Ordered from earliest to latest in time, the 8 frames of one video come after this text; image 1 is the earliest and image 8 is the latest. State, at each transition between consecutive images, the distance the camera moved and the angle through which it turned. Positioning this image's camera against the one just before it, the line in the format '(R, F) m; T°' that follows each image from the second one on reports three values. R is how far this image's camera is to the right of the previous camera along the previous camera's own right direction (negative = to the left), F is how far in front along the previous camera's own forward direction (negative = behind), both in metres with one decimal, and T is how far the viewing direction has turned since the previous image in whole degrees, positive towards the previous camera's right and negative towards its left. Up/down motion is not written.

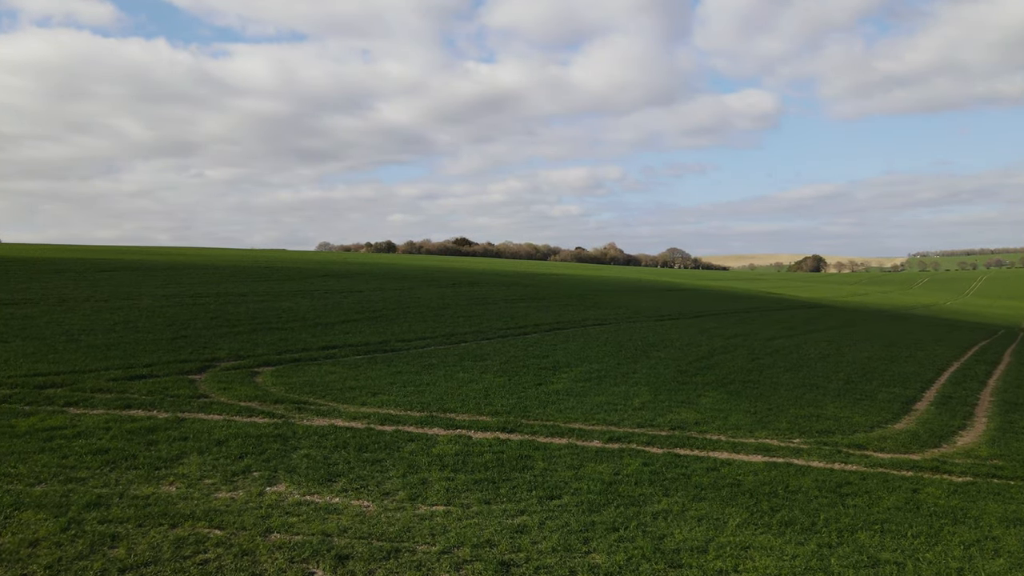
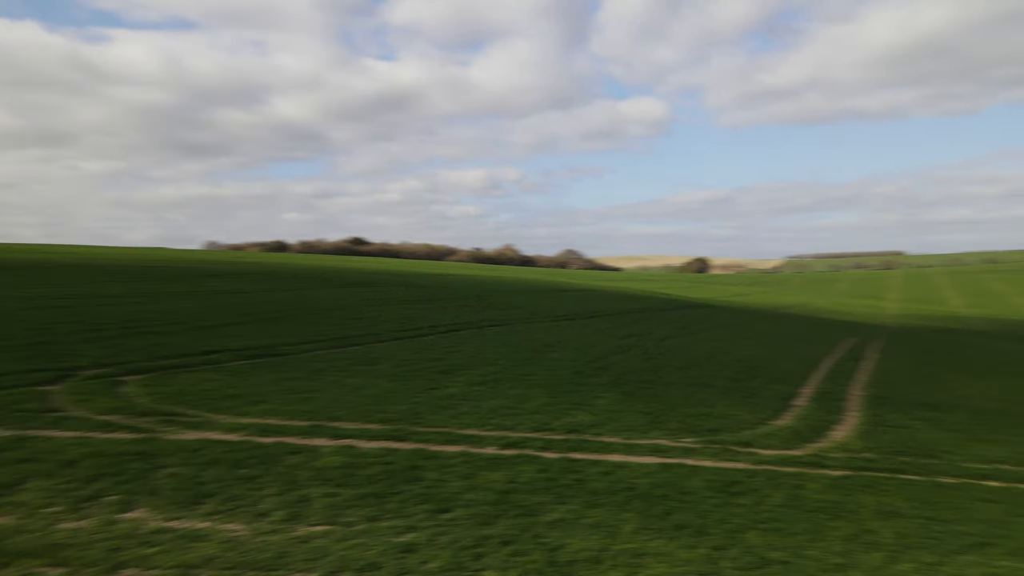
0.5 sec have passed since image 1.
(+0.1, +0.4) m; +8°
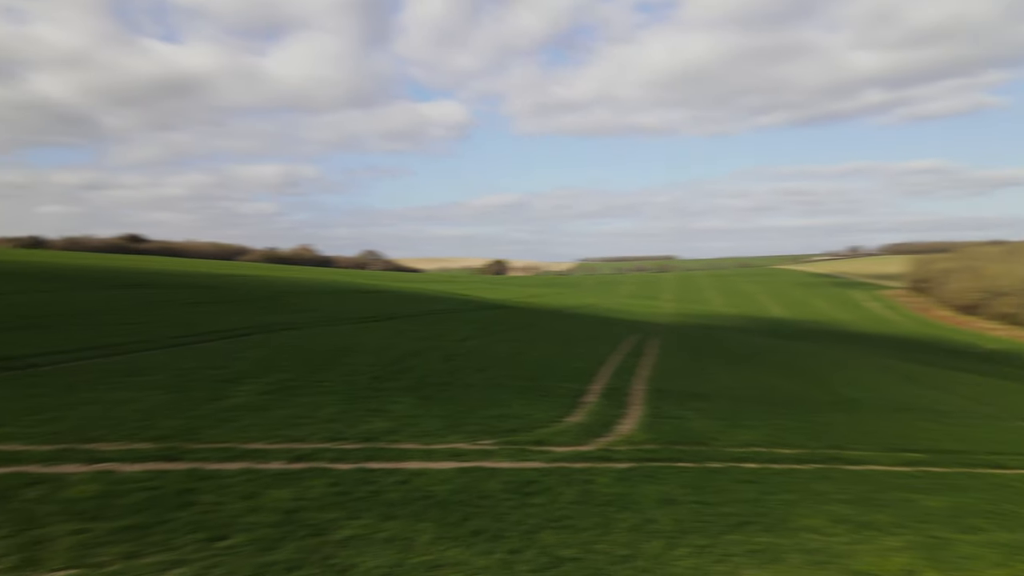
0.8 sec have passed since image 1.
(+0.1, +0.3) m; +15°
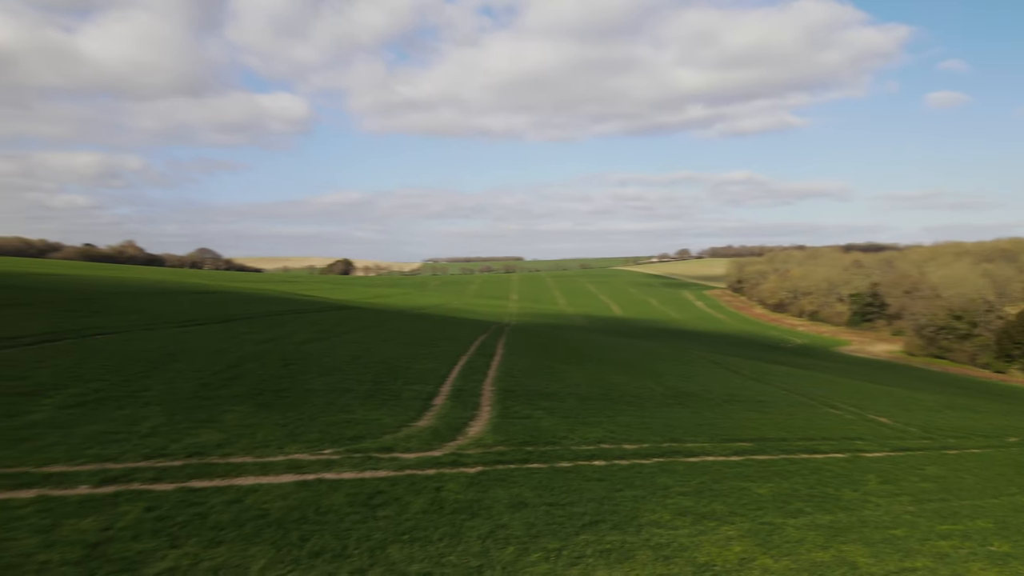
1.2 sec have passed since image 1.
(0.0, +0.5) m; +12°
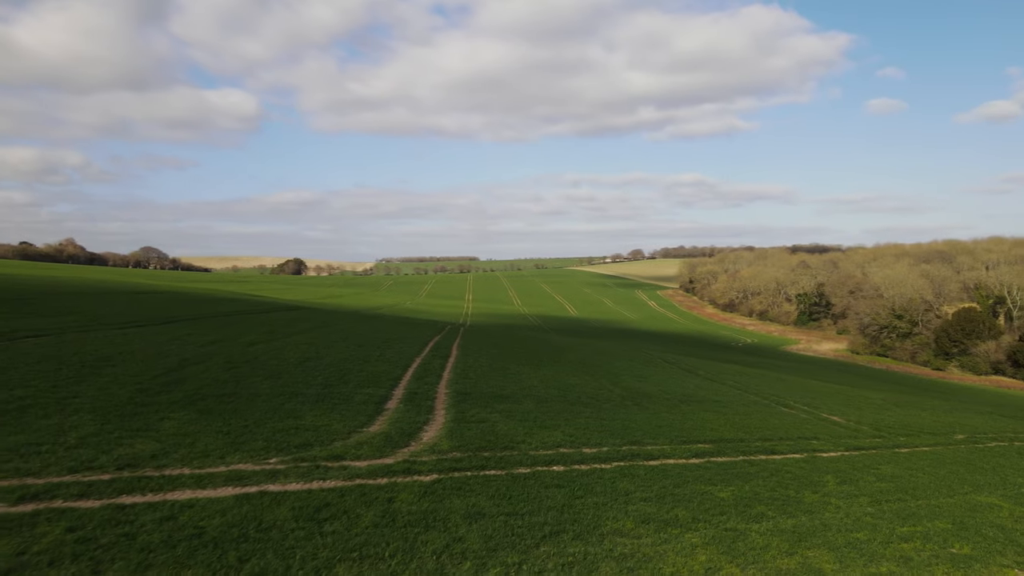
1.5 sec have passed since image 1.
(0.0, +0.5) m; +4°
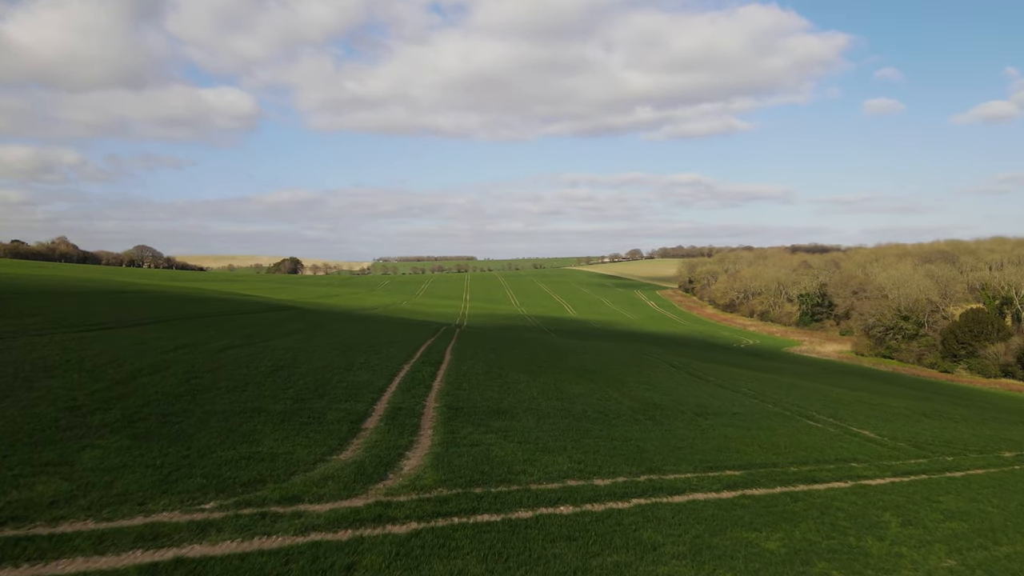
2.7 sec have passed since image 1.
(0.0, +2.5) m; 0°
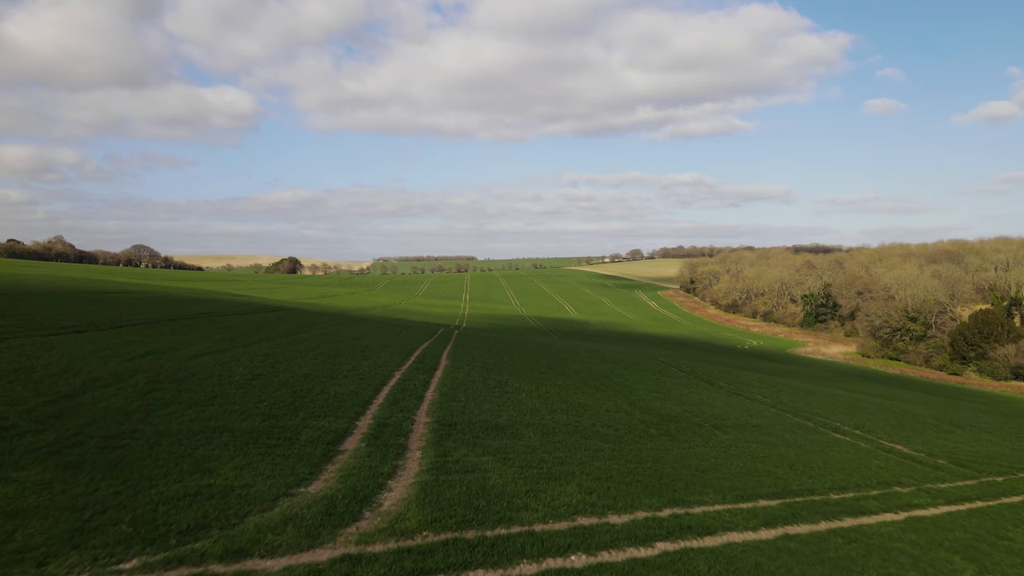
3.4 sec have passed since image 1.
(0.0, +2.0) m; 0°
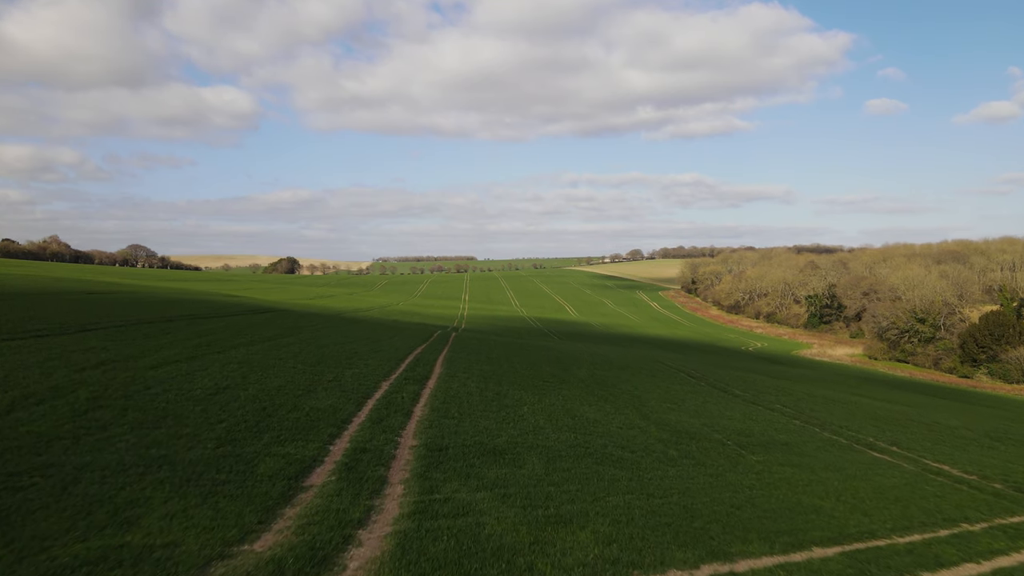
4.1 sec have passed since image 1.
(0.0, +2.4) m; 0°
